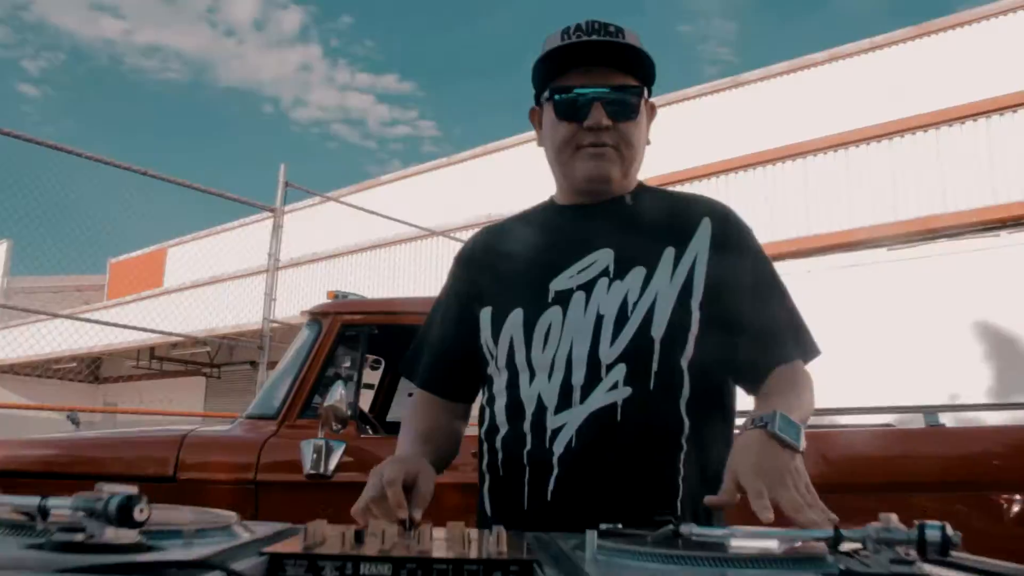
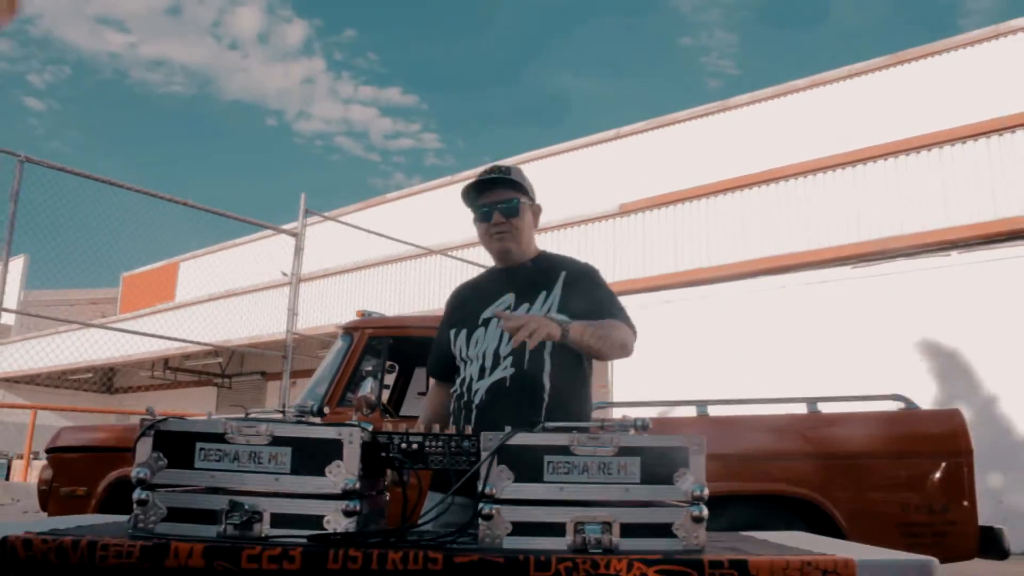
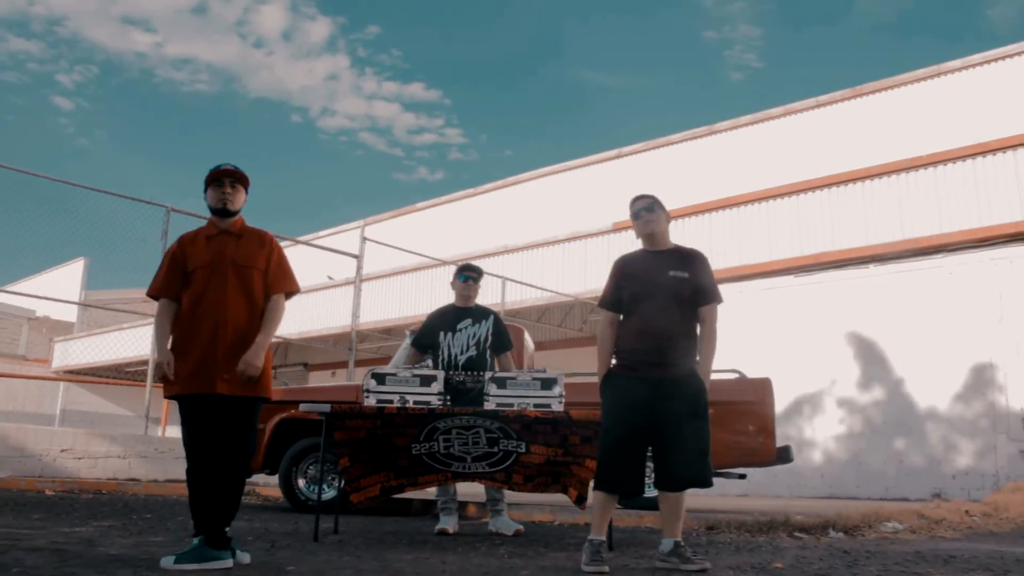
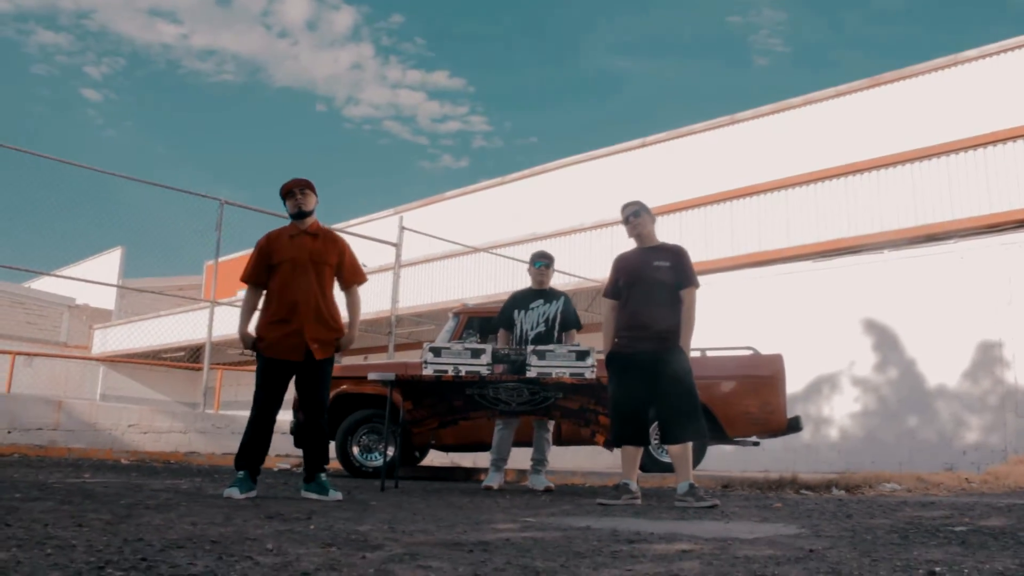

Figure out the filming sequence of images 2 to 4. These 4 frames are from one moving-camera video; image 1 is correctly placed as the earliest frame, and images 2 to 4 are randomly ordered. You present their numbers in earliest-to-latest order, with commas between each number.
2, 3, 4
